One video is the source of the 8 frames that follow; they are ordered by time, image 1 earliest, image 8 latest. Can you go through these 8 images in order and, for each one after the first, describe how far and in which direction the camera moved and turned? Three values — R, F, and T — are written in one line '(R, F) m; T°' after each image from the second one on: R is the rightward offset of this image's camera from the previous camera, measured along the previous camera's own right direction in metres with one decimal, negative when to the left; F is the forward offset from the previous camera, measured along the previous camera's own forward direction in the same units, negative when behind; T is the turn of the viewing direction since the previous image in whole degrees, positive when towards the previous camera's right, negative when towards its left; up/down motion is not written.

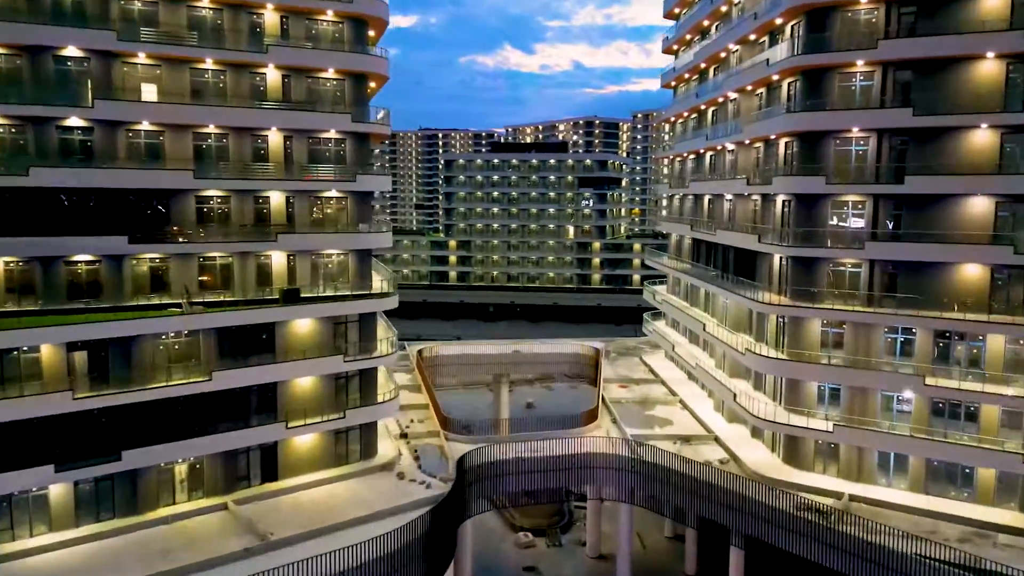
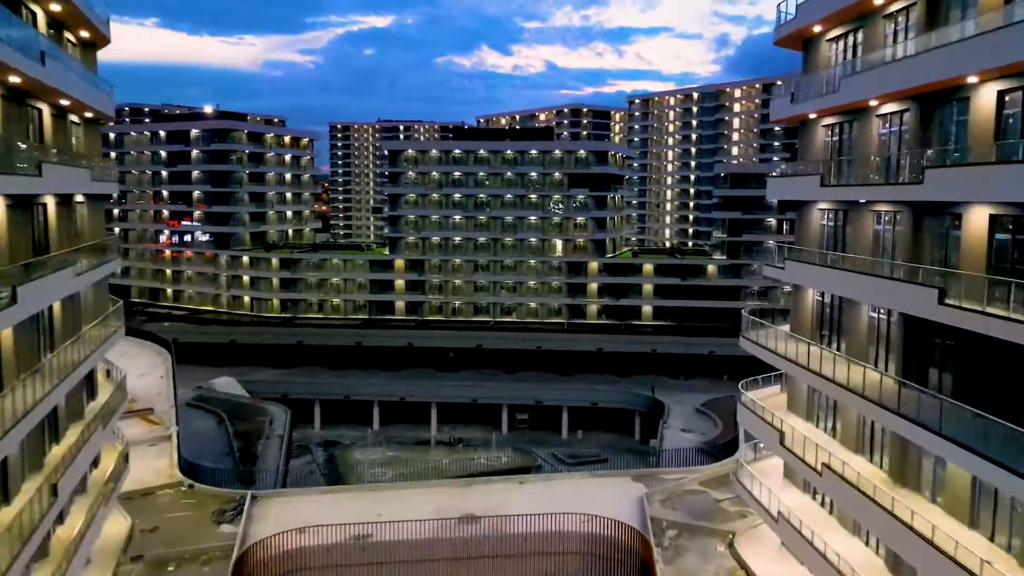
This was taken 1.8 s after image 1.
(+0.9, +23.0) m; +2°
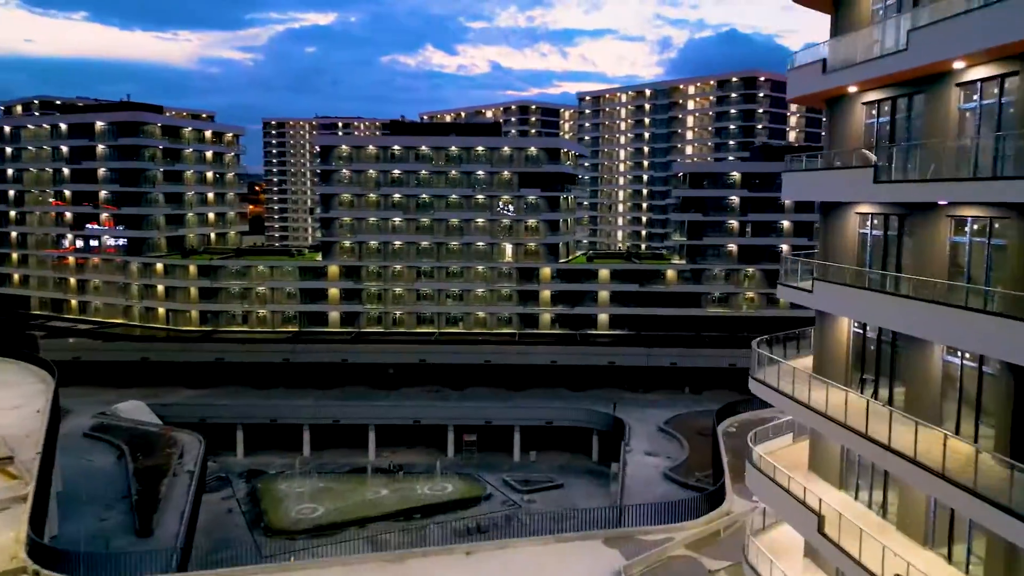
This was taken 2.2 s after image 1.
(+0.1, +5.0) m; +4°
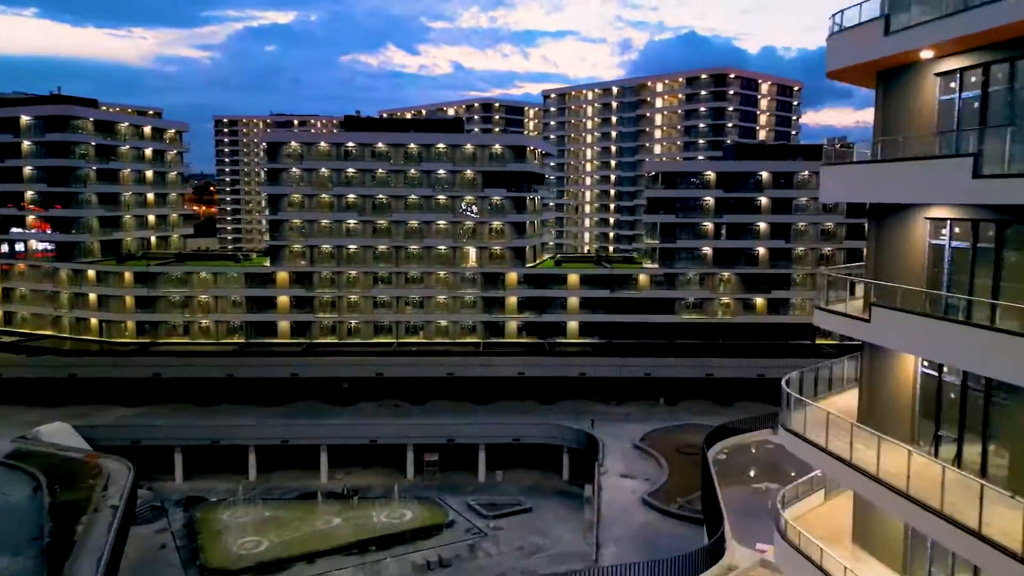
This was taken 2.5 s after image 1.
(0.0, +3.6) m; +3°
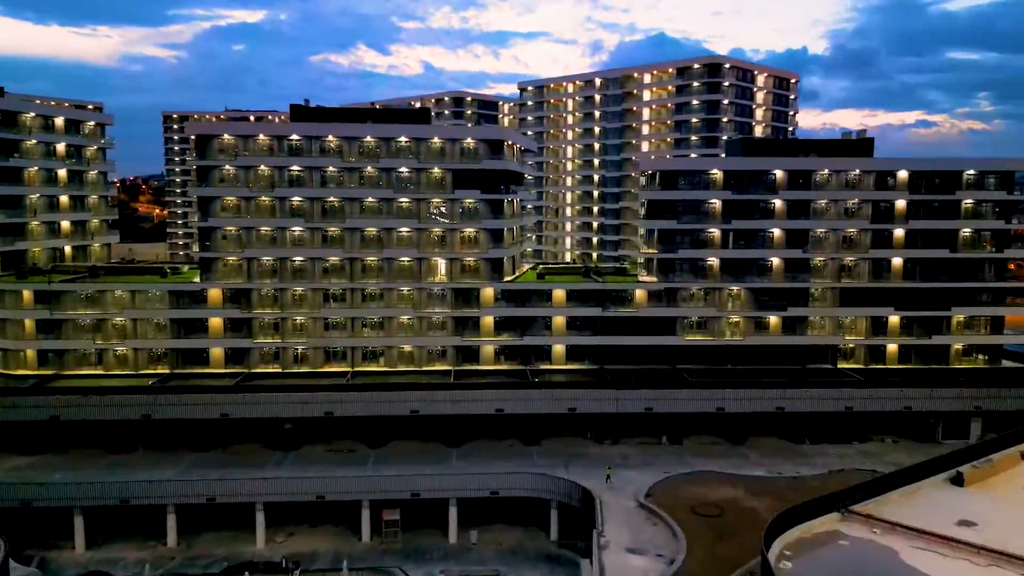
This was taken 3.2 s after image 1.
(-0.2, +8.2) m; +2°
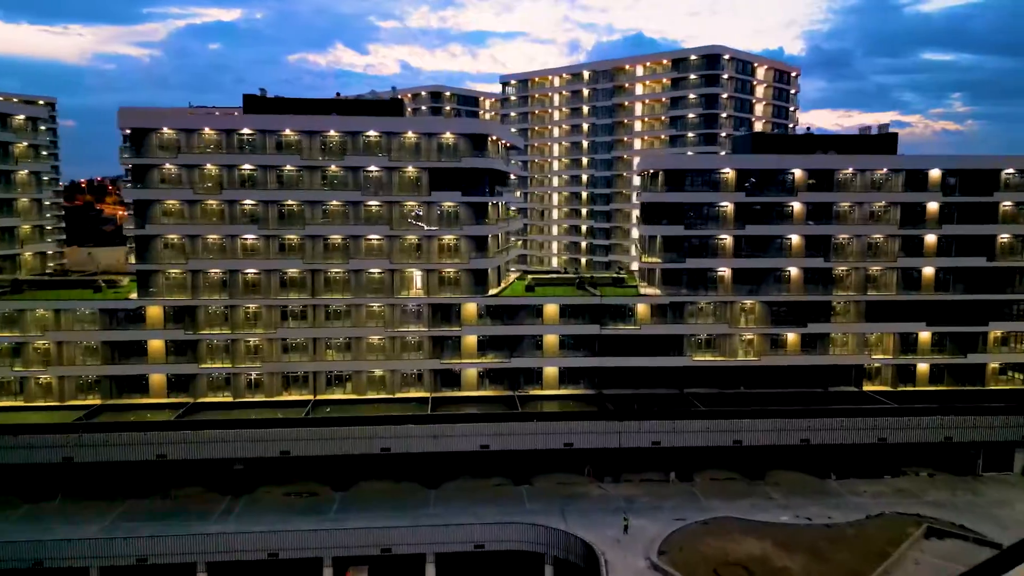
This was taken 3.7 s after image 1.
(-0.3, +5.9) m; +2°
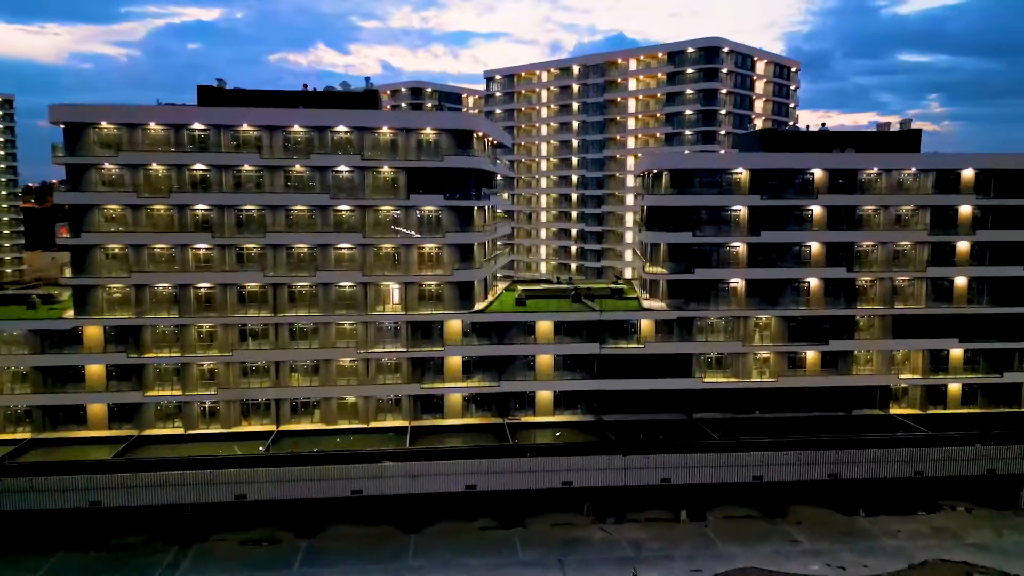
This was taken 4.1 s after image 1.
(-0.3, +4.7) m; +1°
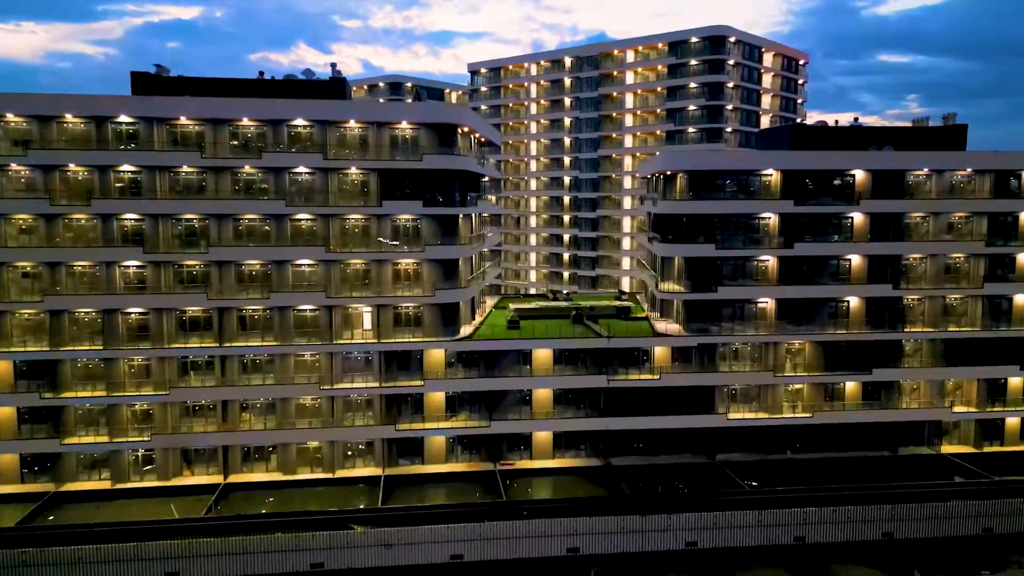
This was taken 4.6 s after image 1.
(-0.4, +5.8) m; +1°
